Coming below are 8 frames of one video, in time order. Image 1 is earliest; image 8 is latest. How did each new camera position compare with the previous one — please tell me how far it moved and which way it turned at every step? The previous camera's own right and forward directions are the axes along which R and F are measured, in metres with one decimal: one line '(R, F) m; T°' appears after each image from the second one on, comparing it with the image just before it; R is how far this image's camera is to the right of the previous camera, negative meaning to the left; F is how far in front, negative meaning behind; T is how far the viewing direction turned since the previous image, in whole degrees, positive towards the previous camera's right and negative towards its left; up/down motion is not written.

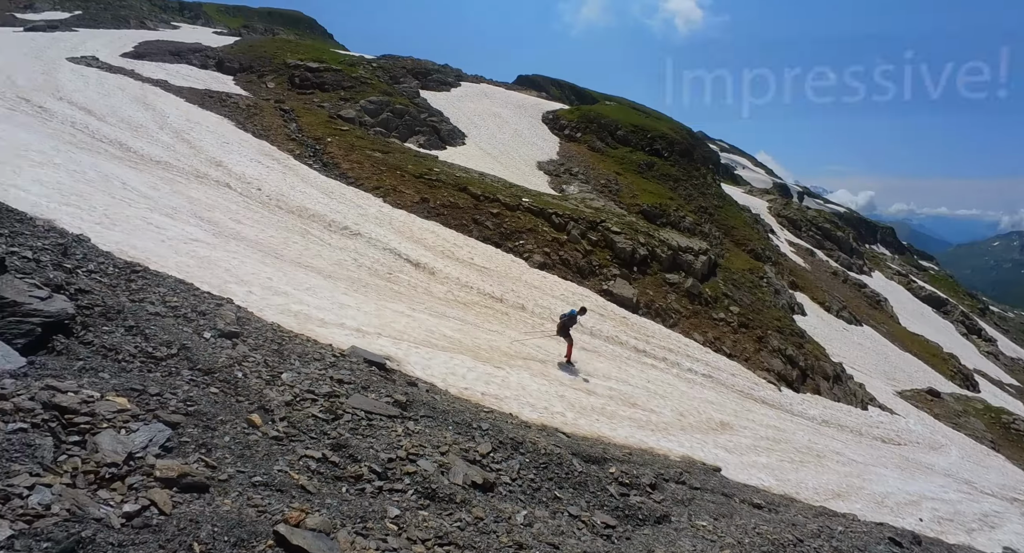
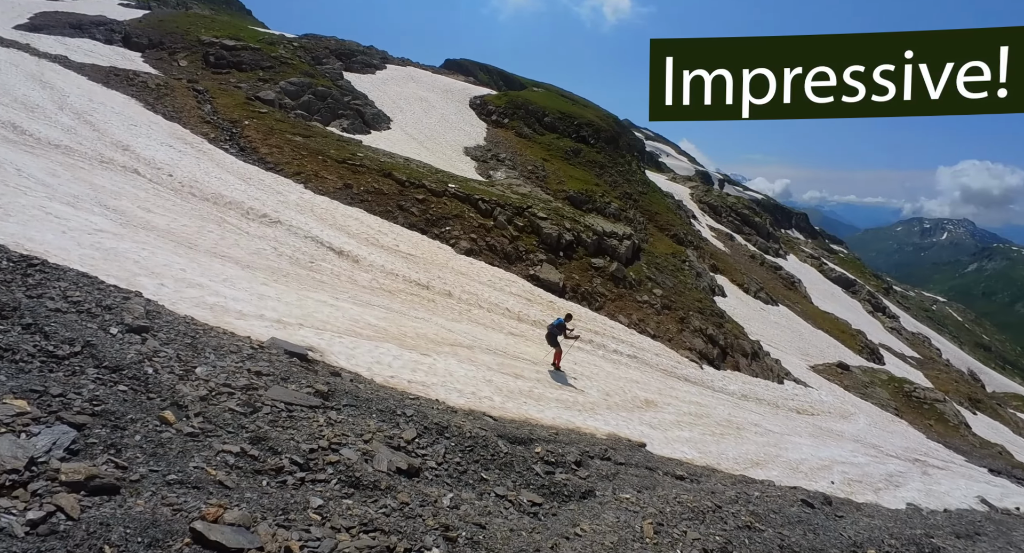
(+1.5, +0.1) m; +4°
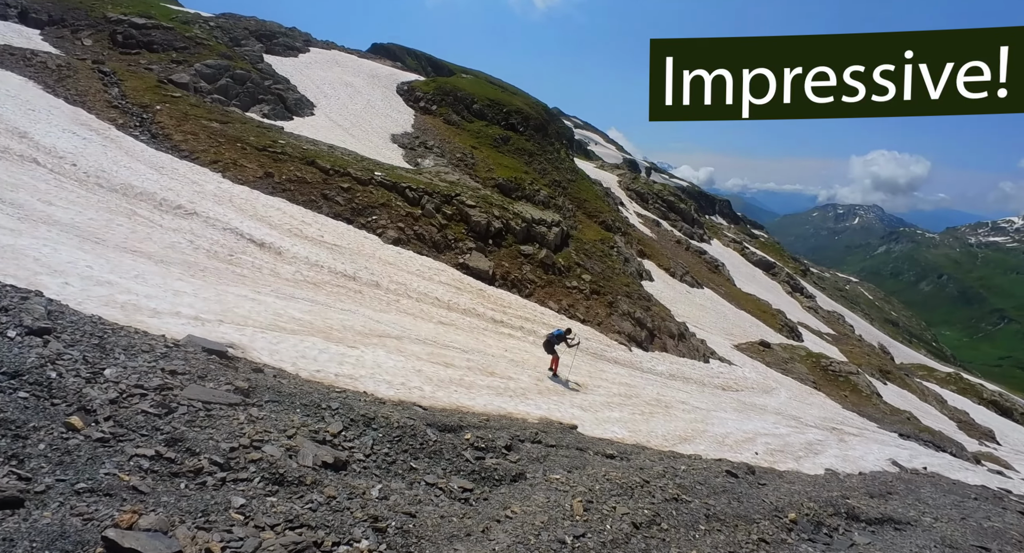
(+0.7, 0.0) m; +6°
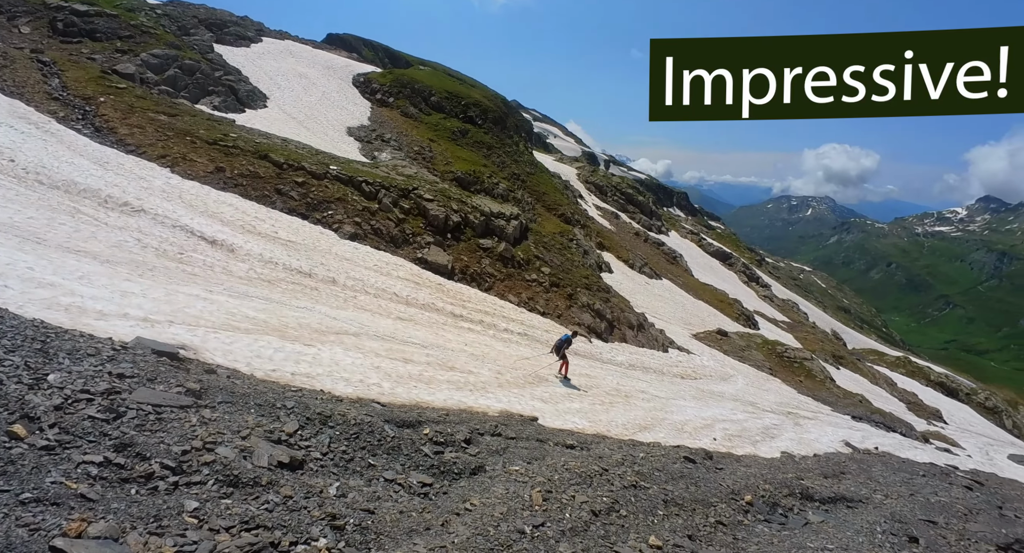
(+0.4, -0.1) m; +3°
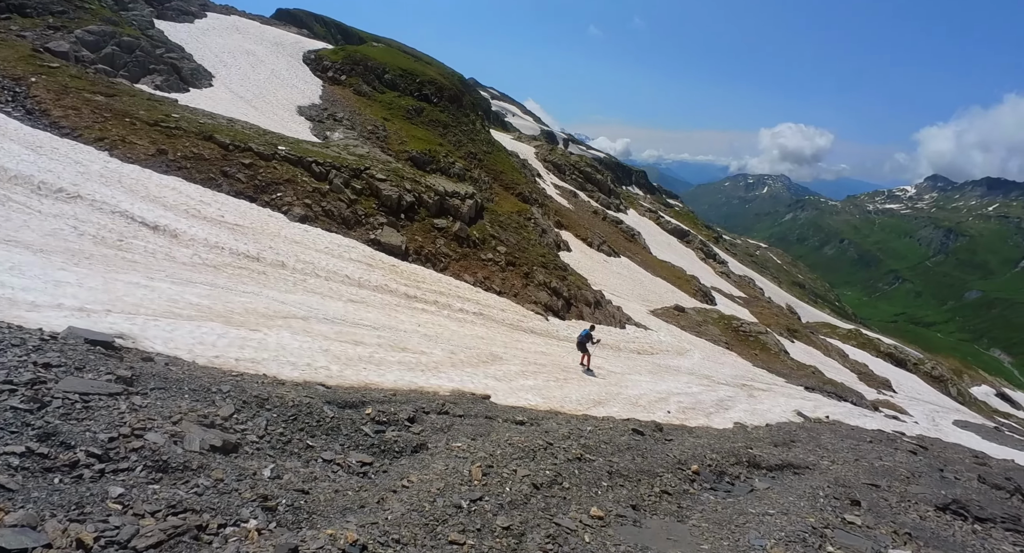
(+0.7, +0.2) m; +3°
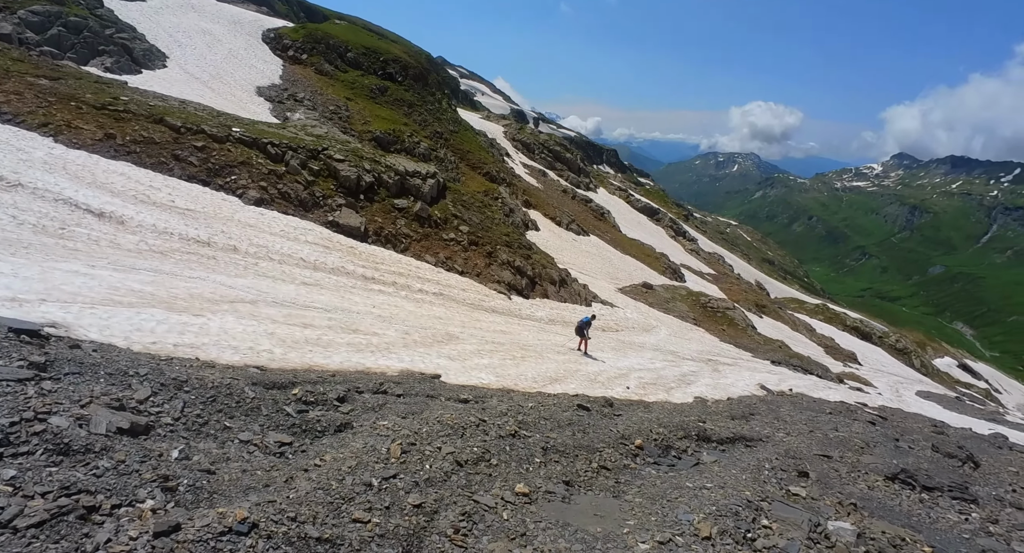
(+1.1, +0.4) m; +2°
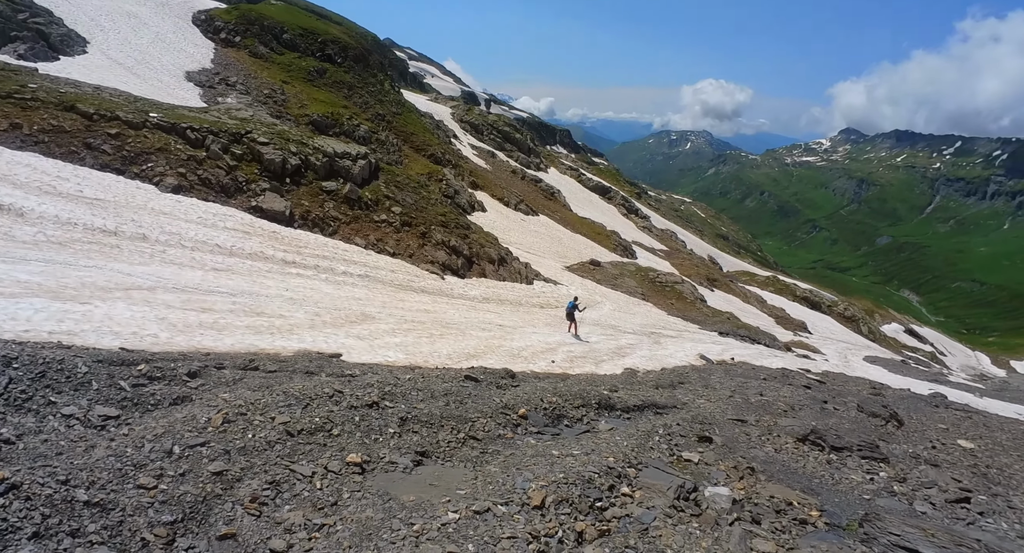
(+2.6, +0.5) m; +3°
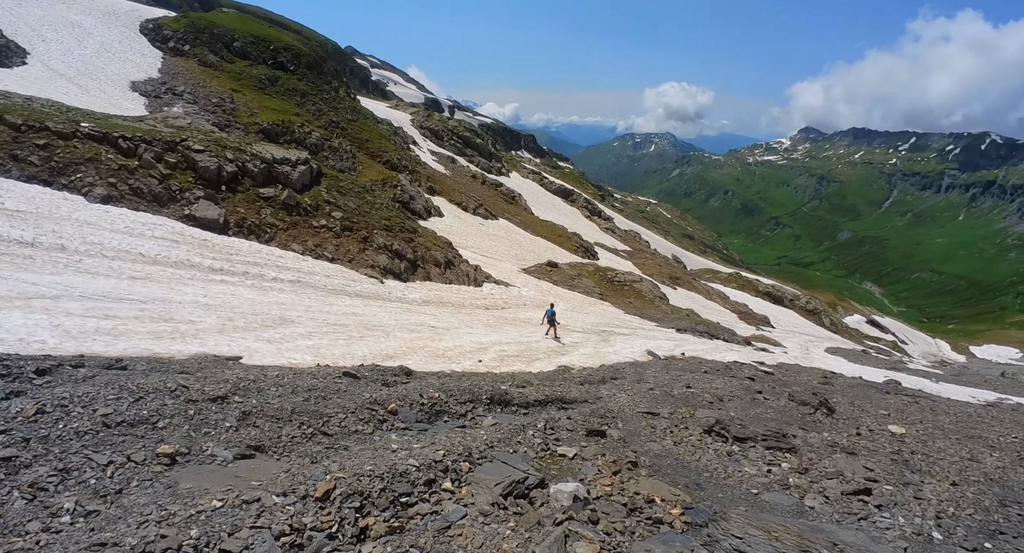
(+2.9, +0.2) m; +1°
